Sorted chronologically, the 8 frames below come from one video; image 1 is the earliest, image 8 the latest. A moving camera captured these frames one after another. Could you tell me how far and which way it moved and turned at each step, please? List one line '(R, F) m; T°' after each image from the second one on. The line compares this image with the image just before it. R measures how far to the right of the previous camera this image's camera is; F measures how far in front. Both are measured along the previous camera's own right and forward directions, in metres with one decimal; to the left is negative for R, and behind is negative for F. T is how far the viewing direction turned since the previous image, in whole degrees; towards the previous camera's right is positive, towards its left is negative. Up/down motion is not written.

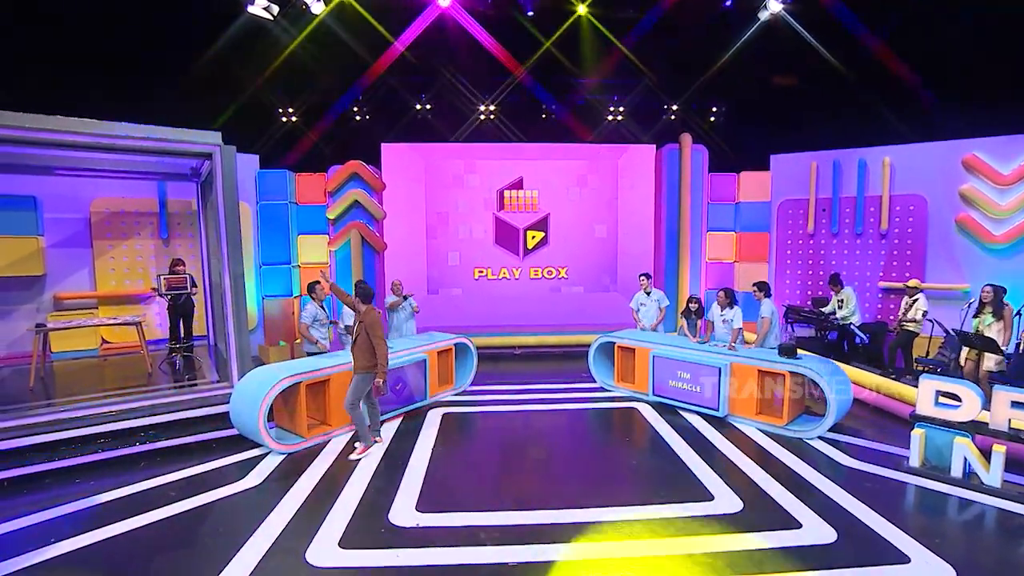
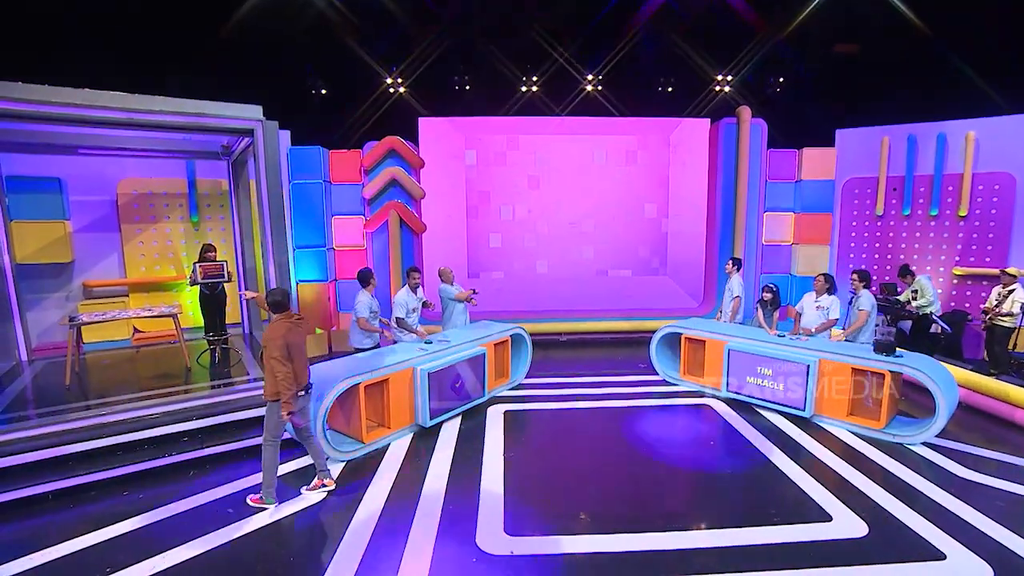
(-0.7, +0.5) m; -1°
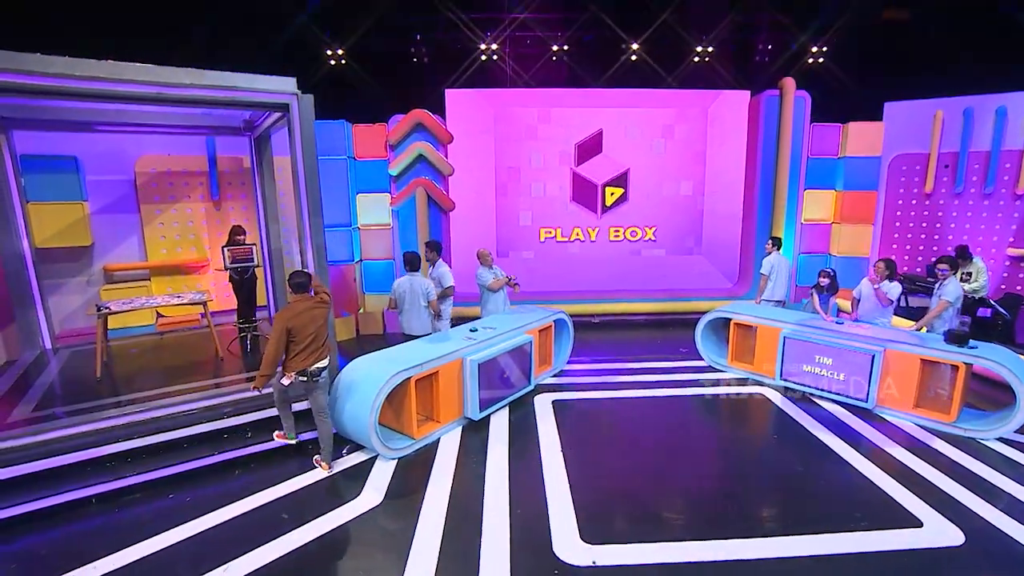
(-0.5, +0.3) m; 0°
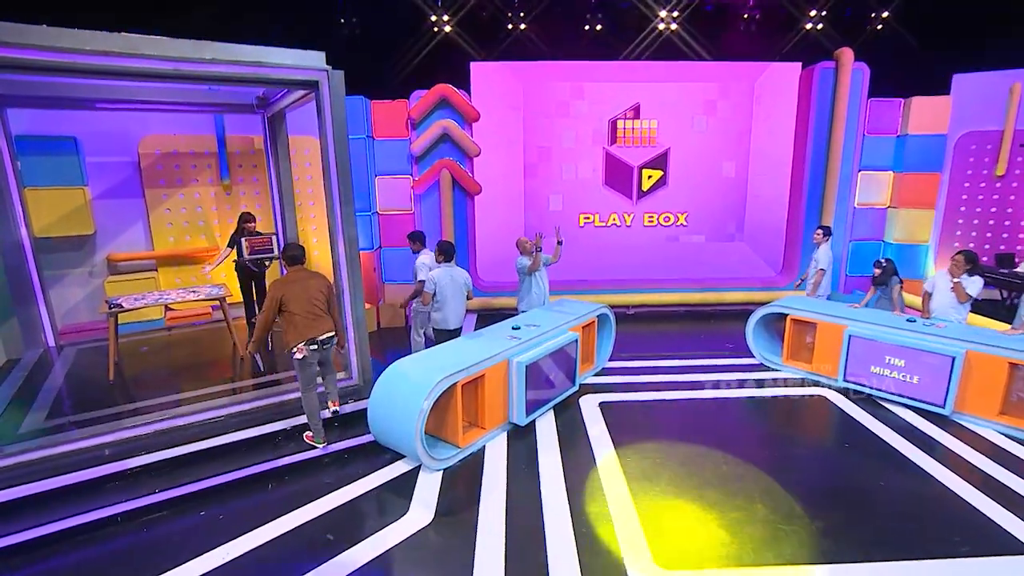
(-0.4, +0.6) m; -1°
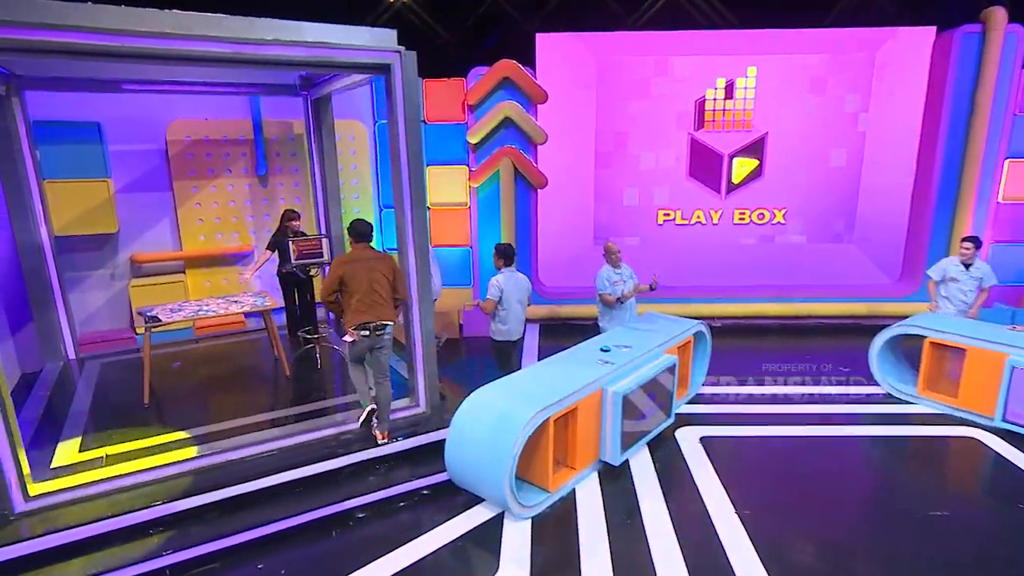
(-0.4, +1.0) m; -4°
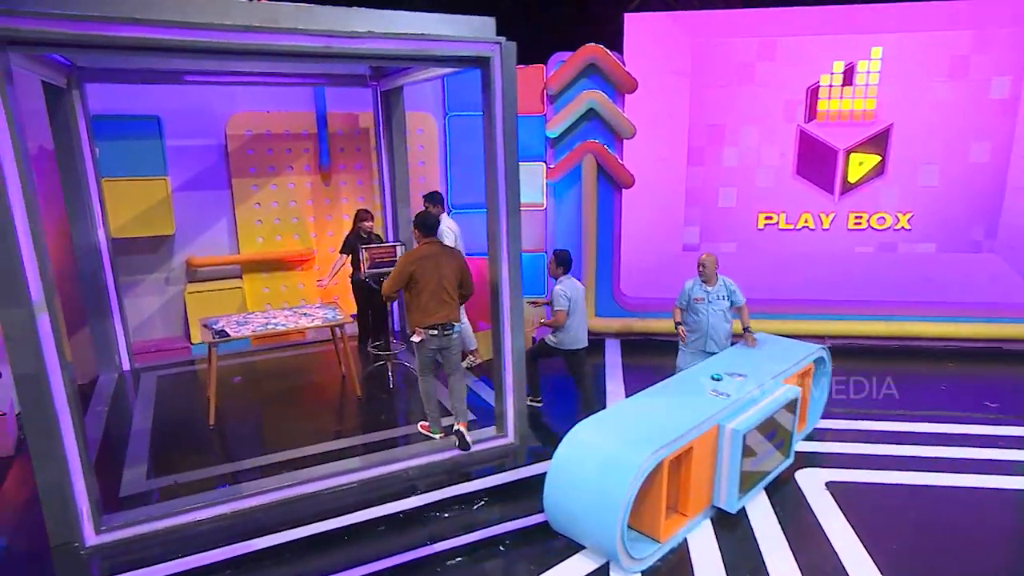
(-0.5, +0.7) m; -4°
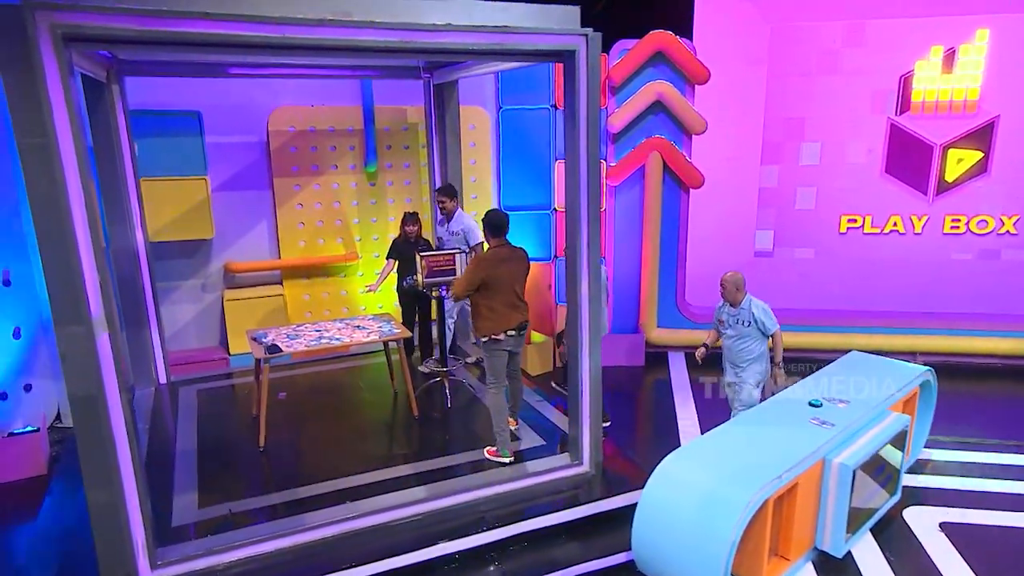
(-0.4, +0.5) m; -2°
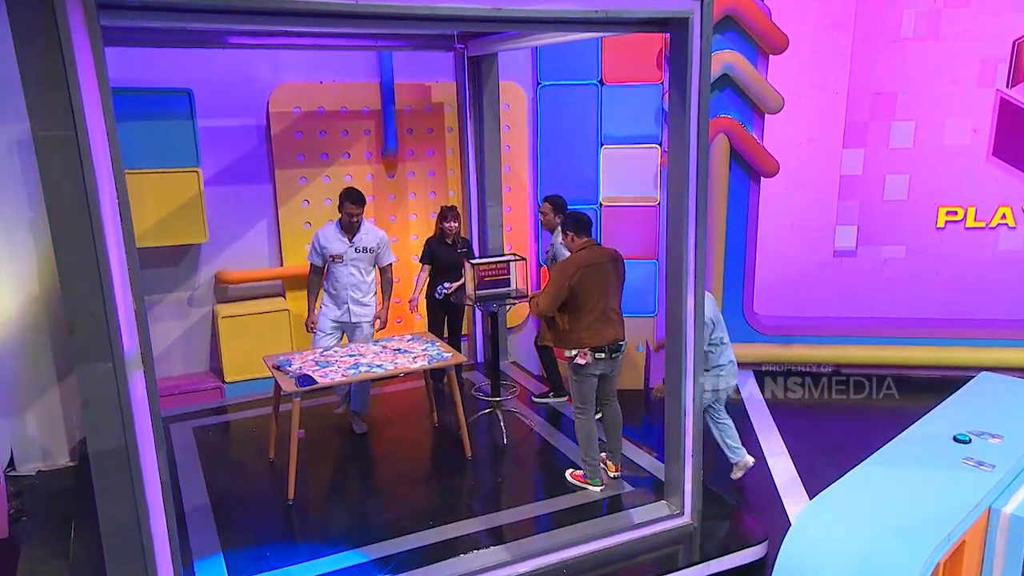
(-0.4, +0.9) m; 0°
